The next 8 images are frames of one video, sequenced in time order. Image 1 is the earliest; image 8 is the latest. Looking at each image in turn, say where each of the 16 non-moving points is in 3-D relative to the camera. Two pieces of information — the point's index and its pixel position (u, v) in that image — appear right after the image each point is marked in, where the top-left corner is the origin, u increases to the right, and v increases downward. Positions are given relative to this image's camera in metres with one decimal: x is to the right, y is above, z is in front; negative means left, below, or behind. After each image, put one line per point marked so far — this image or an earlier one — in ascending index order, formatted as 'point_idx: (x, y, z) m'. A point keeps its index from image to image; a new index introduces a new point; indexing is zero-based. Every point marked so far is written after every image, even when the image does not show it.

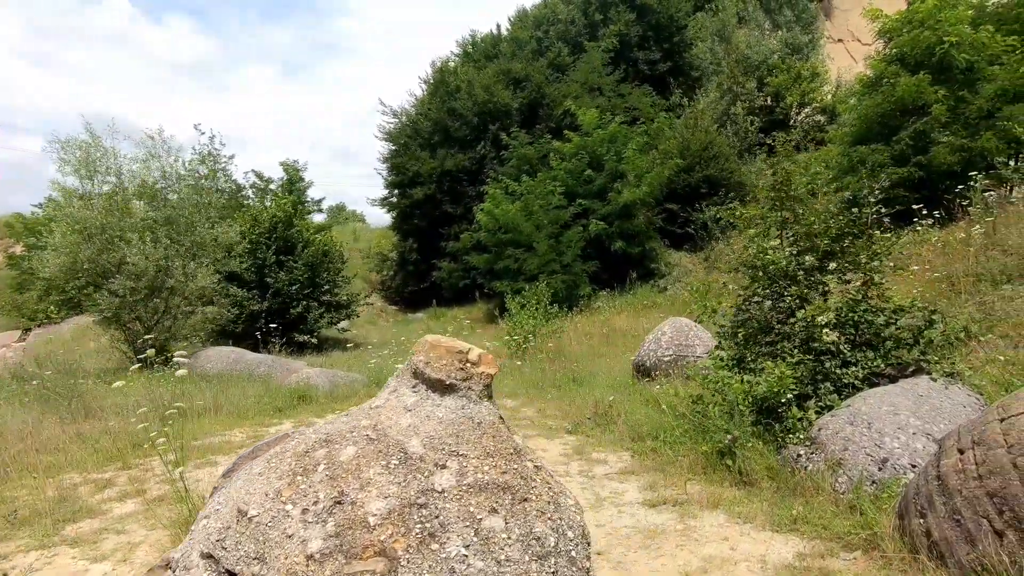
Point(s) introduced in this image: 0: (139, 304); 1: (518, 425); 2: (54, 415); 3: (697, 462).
0: (-7.5, -0.3, +11.0) m
1: (+0.1, -1.4, +5.8) m
2: (-5.4, -1.5, +6.5) m
3: (+1.3, -1.2, +3.9) m
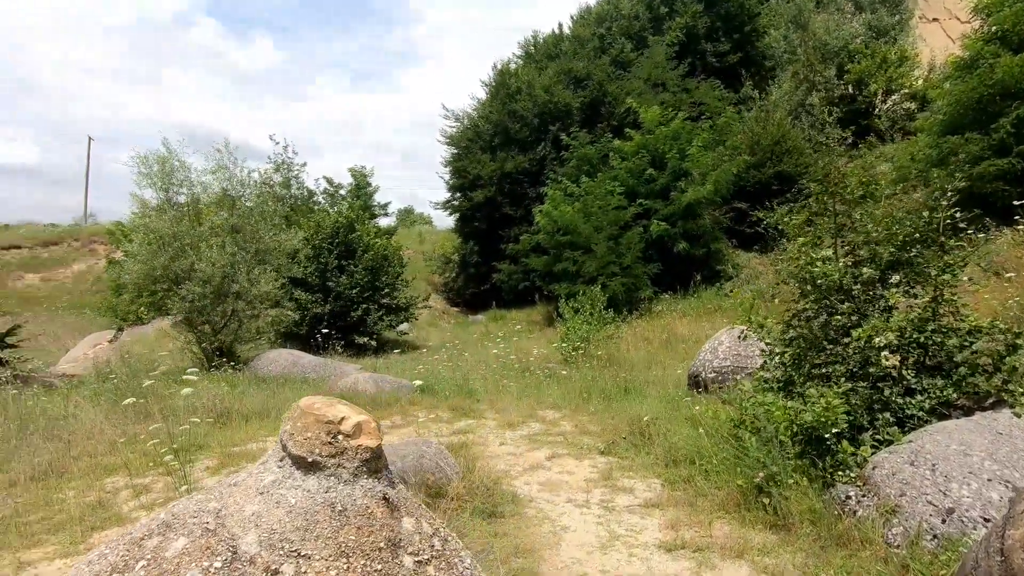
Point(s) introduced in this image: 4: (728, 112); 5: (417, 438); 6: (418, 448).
0: (-6.5, -0.4, +11.7) m
1: (+0.4, -1.5, +5.5) m
2: (-5.0, -1.6, +6.9) m
3: (+1.3, -1.3, +3.5) m
4: (+7.6, +6.0, +18.9) m
5: (-0.8, -1.4, +5.0) m
6: (-0.6, -1.0, +3.6) m
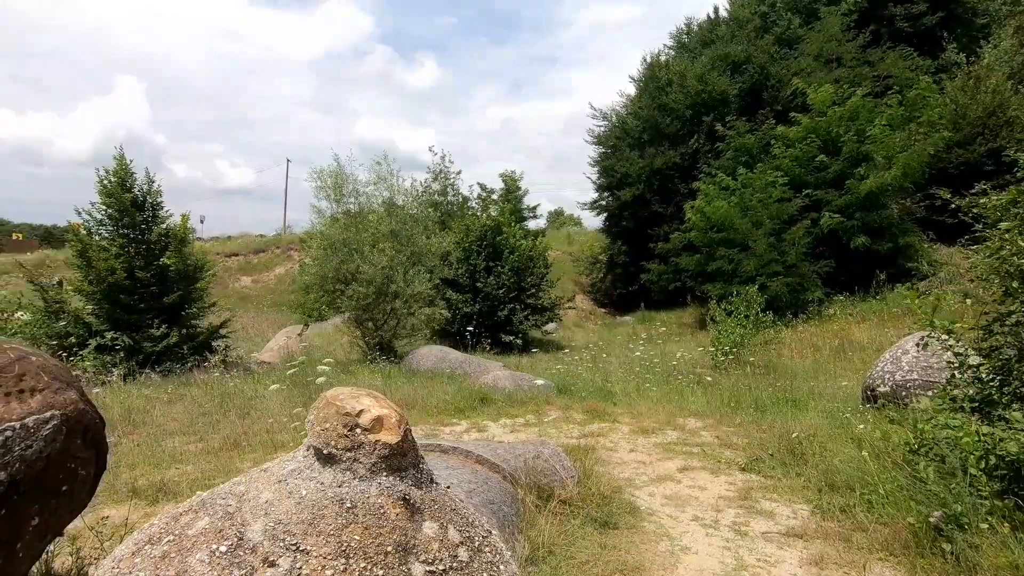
0: (-3.3, -0.4, +12.9) m
1: (+1.6, -1.5, +5.1) m
2: (-3.2, -1.6, +7.9) m
3: (+2.0, -1.3, +2.9) m
4: (+12.1, +6.0, +16.1) m
5: (+0.3, -1.4, +5.0) m
6: (+0.1, -1.0, +3.6) m
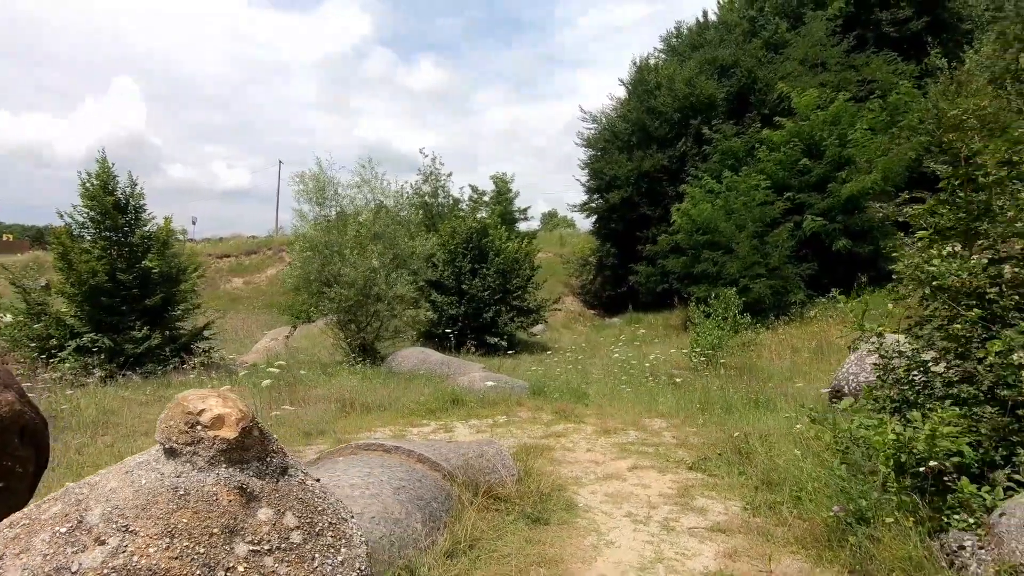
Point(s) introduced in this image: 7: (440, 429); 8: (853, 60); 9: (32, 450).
0: (-3.8, -0.5, +13.0) m
1: (+1.2, -1.6, +5.3) m
2: (-3.6, -1.6, +8.0) m
3: (+1.6, -1.4, +3.1) m
4: (+11.7, +6.0, +16.3) m
5: (-0.1, -1.4, +5.1) m
6: (-0.2, -1.1, +3.7) m
7: (-0.8, -1.7, +6.6) m
8: (+11.3, +7.6, +18.3) m
9: (-2.1, -0.7, +2.5) m
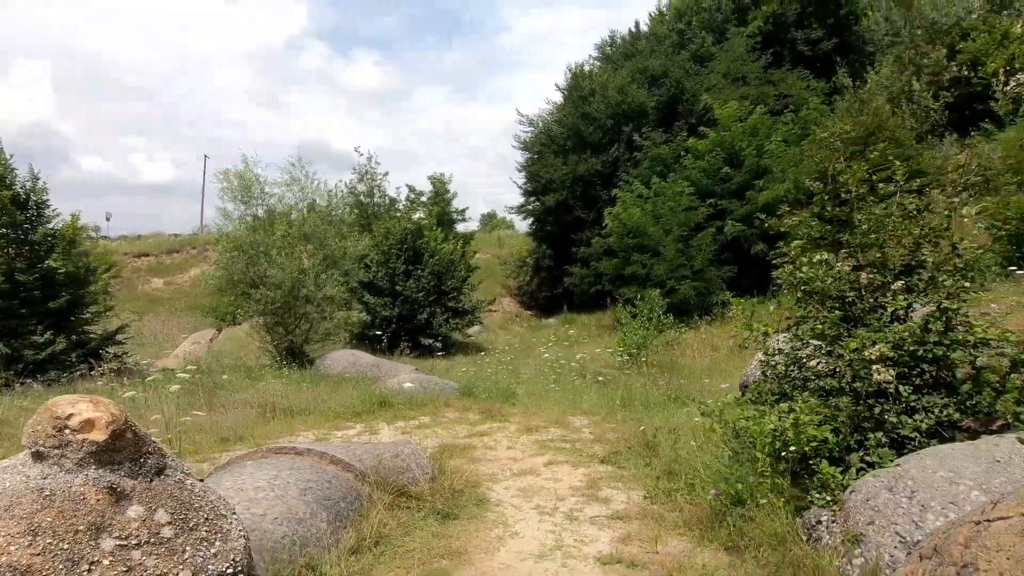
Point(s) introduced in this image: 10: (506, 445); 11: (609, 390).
0: (-5.3, -0.5, +12.6) m
1: (+0.5, -1.6, +5.5) m
2: (-4.6, -1.6, +7.7) m
3: (+1.1, -1.4, +3.3) m
4: (+9.7, +5.9, +17.6) m
5: (-0.8, -1.4, +5.2) m
6: (-0.8, -1.1, +3.8) m
7: (-1.7, -1.7, +6.6) m
8: (+9.1, +7.5, +19.5) m
9: (-2.6, -0.7, +2.3) m
10: (-0.1, -1.6, +5.6) m
11: (+1.6, -1.7, +9.3) m
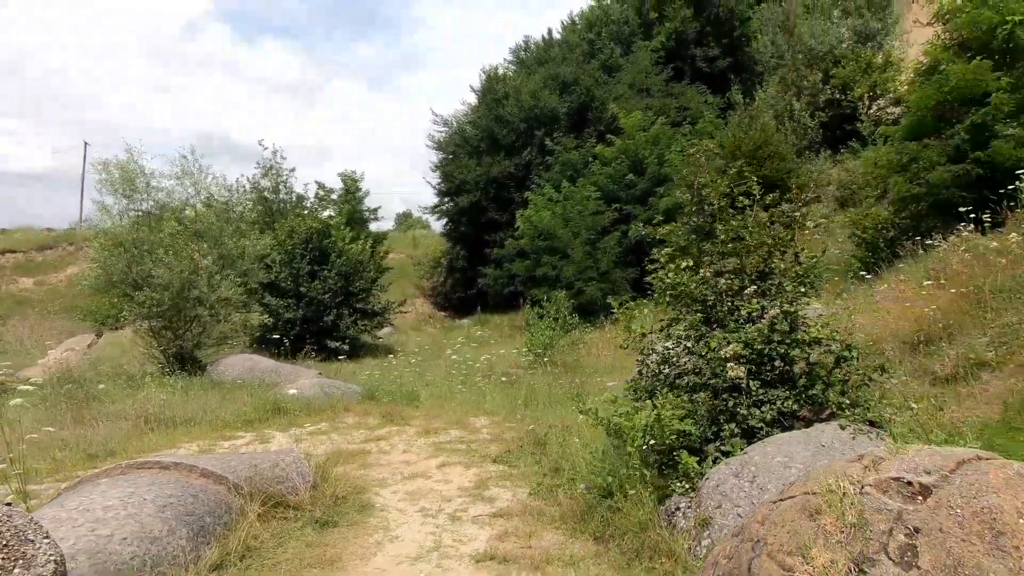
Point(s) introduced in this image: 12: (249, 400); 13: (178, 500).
0: (-7.4, -0.5, +11.8) m
1: (-0.6, -1.6, +5.5) m
2: (-5.9, -1.7, +7.0) m
3: (+0.4, -1.4, +3.5) m
4: (+6.7, +5.9, +18.9) m
5: (-1.8, -1.5, +5.1) m
6: (-1.6, -1.1, +3.6) m
7: (-2.9, -1.7, +6.3) m
8: (+5.9, +7.5, +20.7) m
9: (-3.1, -0.8, +2.0) m
10: (-1.1, -1.6, +5.5) m
11: (0.0, -1.7, +9.4) m
12: (-3.8, -1.6, +8.0) m
13: (-1.7, -1.1, +2.9) m
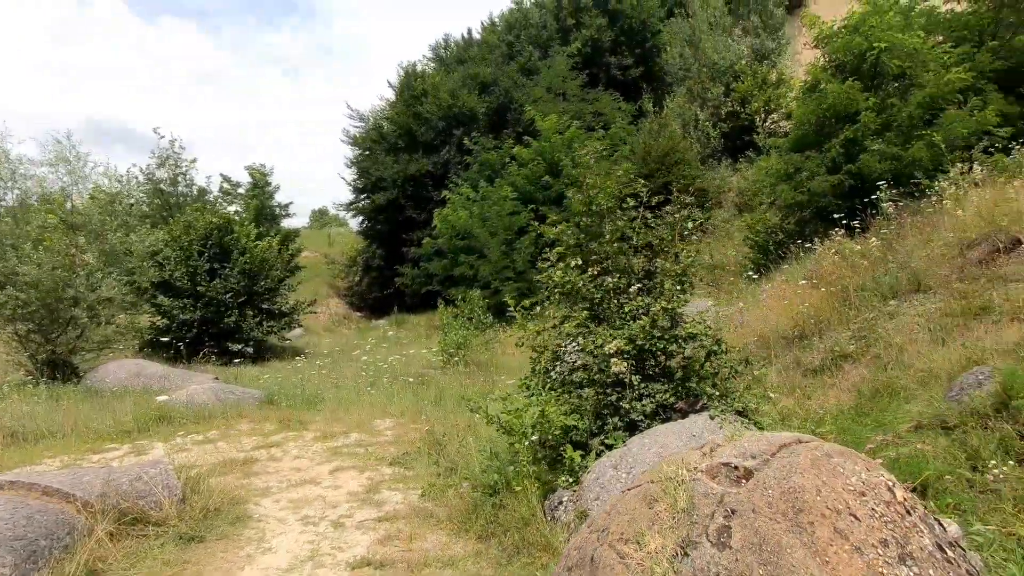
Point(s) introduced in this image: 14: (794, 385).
0: (-9.1, -0.5, +10.6) m
1: (-1.5, -1.6, +5.4) m
2: (-7.0, -1.6, +6.1) m
3: (-0.3, -1.4, +3.5) m
4: (+3.8, +5.9, +19.6) m
5: (-2.7, -1.5, +4.7) m
6: (-2.3, -1.1, +3.3) m
7: (-4.0, -1.7, +5.8) m
8: (+2.8, +7.5, +21.3) m
9: (-3.6, -0.8, +1.5) m
10: (-2.1, -1.6, +5.3) m
11: (-1.5, -1.7, +9.3) m
12: (-5.1, -1.6, +7.4) m
13: (-2.3, -1.1, +2.6) m
14: (+2.9, -1.0, +5.7) m
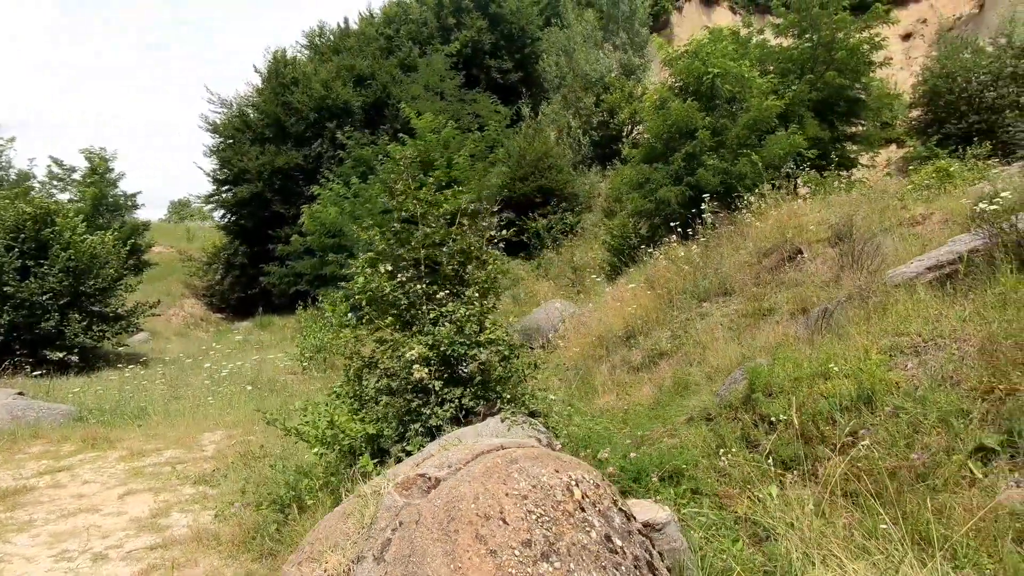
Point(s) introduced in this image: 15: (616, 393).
0: (-11.6, -0.5, +8.5) m
1: (-3.1, -1.6, +4.9) m
2: (-8.7, -1.7, +4.5) m
3: (-1.6, -1.4, +3.3) m
4: (-0.7, +5.9, +19.9) m
5: (-4.2, -1.5, +4.0) m
6: (-3.5, -1.1, +2.8) m
7: (-5.6, -1.8, +4.8) m
8: (-2.1, +7.5, +21.4) m
9: (-4.4, -0.8, +0.7) m
10: (-3.7, -1.6, +4.7) m
11: (-3.9, -1.8, +8.8) m
12: (-7.0, -1.6, +6.2) m
13: (-3.3, -1.1, +2.0) m
14: (+1.2, -1.0, +6.1) m
15: (+1.1, -1.1, +5.8) m
